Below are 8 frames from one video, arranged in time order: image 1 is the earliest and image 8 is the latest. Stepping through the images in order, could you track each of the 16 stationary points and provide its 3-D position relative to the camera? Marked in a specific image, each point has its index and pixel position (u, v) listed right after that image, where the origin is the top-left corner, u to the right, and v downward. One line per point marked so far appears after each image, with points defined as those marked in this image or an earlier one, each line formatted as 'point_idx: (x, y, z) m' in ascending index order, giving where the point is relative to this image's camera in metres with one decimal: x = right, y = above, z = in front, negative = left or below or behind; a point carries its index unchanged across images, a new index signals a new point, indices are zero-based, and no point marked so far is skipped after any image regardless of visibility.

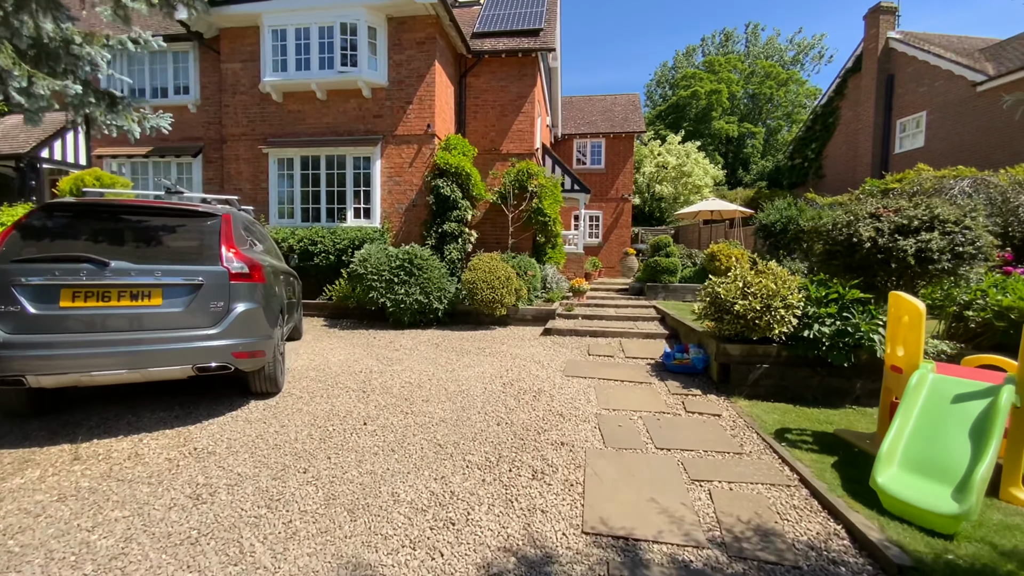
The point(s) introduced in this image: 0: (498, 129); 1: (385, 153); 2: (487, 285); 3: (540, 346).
0: (-0.4, +4.5, +12.8) m
1: (-3.1, +3.3, +11.3) m
2: (-0.5, +0.1, +9.2) m
3: (+0.5, -1.0, +7.7) m
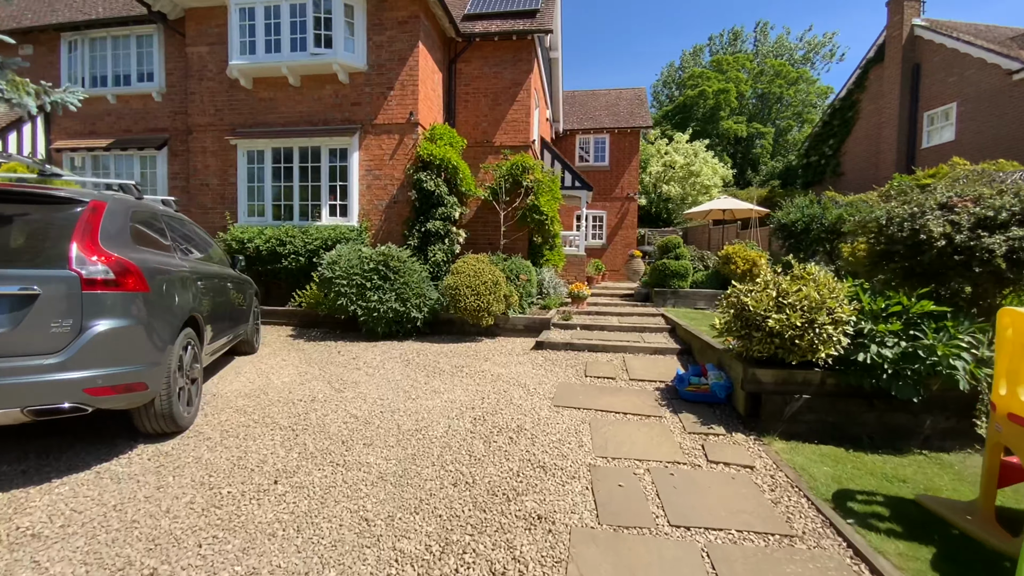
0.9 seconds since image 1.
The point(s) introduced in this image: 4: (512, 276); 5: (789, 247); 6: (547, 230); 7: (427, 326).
0: (-0.6, +4.4, +11.7) m
1: (-3.3, +3.2, +10.2) m
2: (-0.7, 0.0, +8.0) m
3: (+0.2, -1.1, +6.5) m
4: (0.0, +0.3, +9.3) m
5: (+7.3, +1.1, +11.9) m
6: (+0.9, +1.5, +11.5) m
7: (-1.6, -0.7, +8.6) m
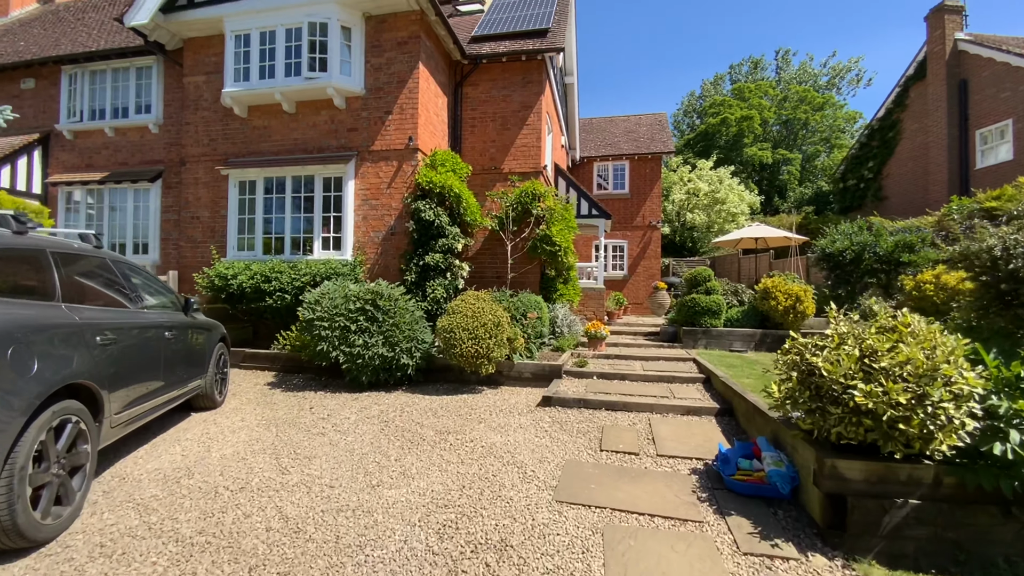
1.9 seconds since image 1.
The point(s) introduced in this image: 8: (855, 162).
0: (-0.3, +3.4, +10.9) m
1: (-3.2, +2.4, +9.5) m
2: (-0.7, -0.7, +6.9) m
3: (+0.2, -1.6, +5.3) m
4: (+0.1, -0.5, +8.2) m
5: (+7.5, +0.2, +10.5) m
6: (+1.1, +0.6, +10.4) m
7: (-1.5, -1.4, +7.5) m
8: (+14.9, +5.5, +19.8) m
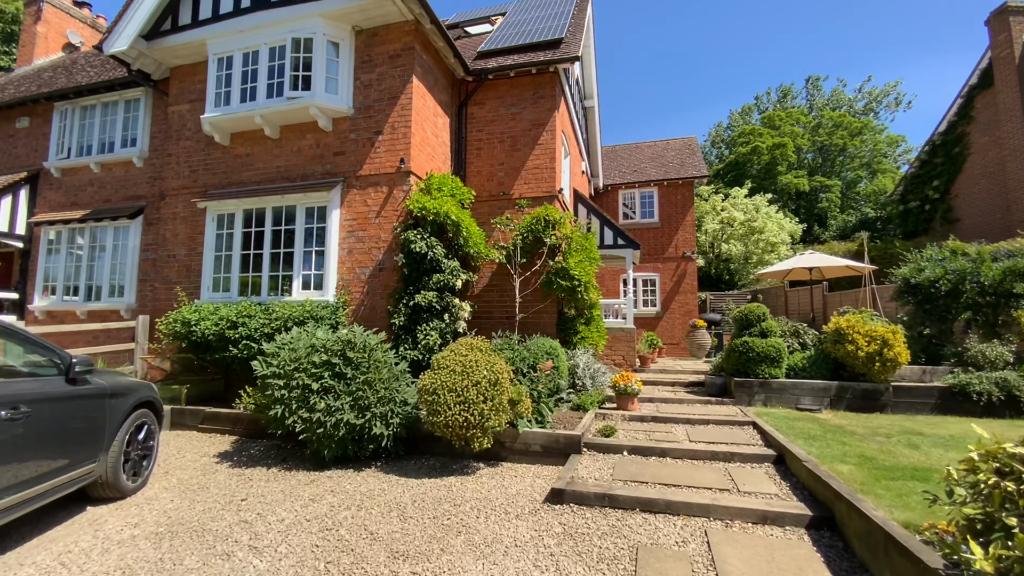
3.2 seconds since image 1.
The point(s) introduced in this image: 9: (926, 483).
0: (-0.1, +2.6, +9.6) m
1: (-3.0, +1.6, +8.3) m
2: (-0.6, -1.2, +5.4) m
3: (+0.1, -2.1, +3.6) m
4: (+0.2, -1.1, +6.6) m
5: (+7.7, -0.5, +8.5) m
6: (+1.3, -0.2, +8.8) m
7: (-1.5, -2.0, +5.9) m
8: (+15.7, +4.1, +17.7) m
9: (+3.7, -1.7, +4.0) m
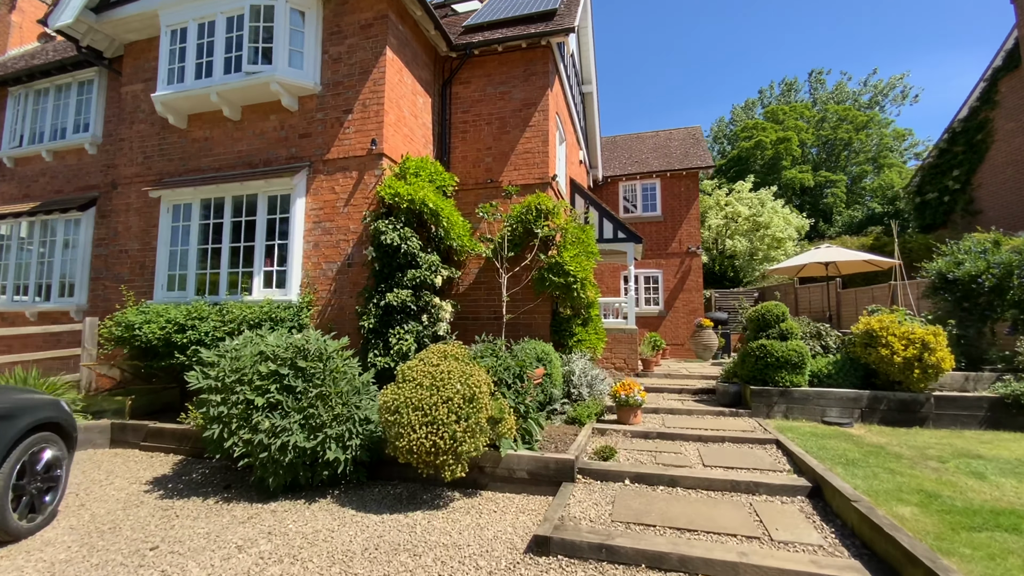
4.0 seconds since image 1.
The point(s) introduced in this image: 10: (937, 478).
0: (-0.3, +2.6, +8.7) m
1: (-3.2, +1.6, +7.4) m
2: (-0.8, -1.2, +4.4) m
3: (-0.1, -2.0, +2.7) m
4: (0.0, -1.1, +5.6) m
5: (+7.5, -0.4, +7.6) m
6: (+1.1, -0.2, +7.9) m
7: (-1.7, -2.0, +5.0) m
8: (+15.5, +4.3, +16.7) m
9: (+3.4, -1.7, +3.1) m
10: (+4.0, -1.8, +4.2) m
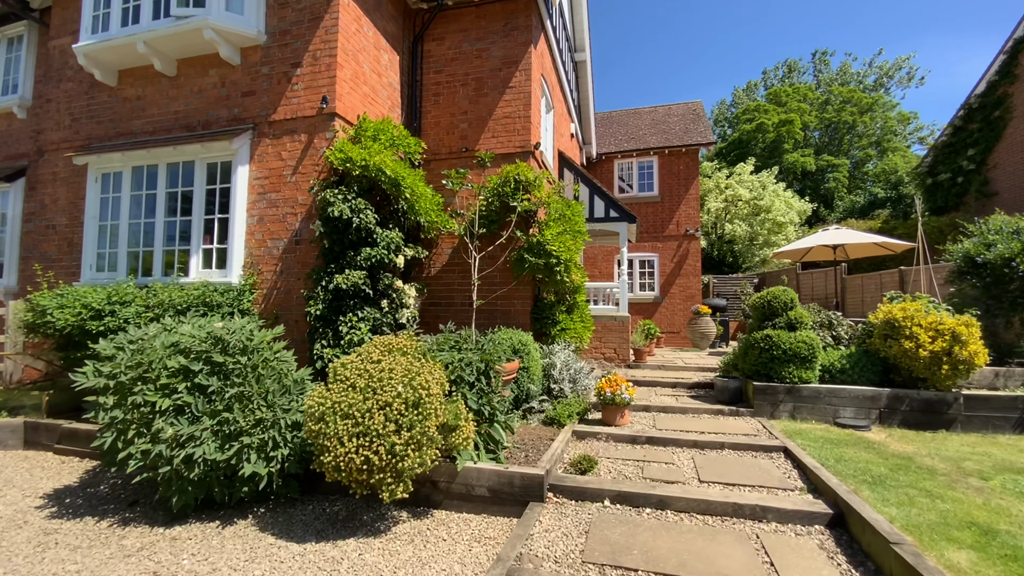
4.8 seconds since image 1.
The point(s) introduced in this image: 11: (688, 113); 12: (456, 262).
0: (-0.7, +2.9, +7.7) m
1: (-3.6, +1.9, +6.4) m
2: (-1.2, -1.0, +3.6) m
3: (-0.4, -1.9, +1.9) m
4: (-0.4, -0.9, +4.8) m
5: (+7.1, -0.2, +6.7) m
6: (+0.8, +0.1, +7.0) m
7: (-2.0, -1.8, +4.2) m
8: (+15.1, +4.7, +15.8) m
9: (+3.1, -1.6, +2.3) m
10: (+3.6, -1.6, +3.5) m
11: (+6.5, +6.5, +16.9) m
12: (-0.9, +0.4, +7.3) m
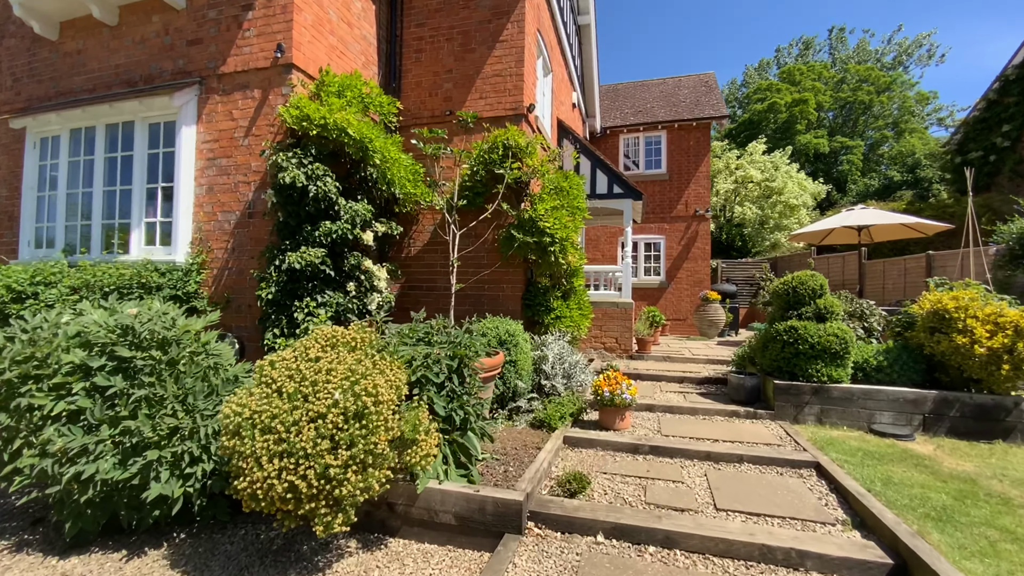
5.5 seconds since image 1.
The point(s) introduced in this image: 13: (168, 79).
0: (-0.8, +3.2, +6.8) m
1: (-3.7, +2.1, +5.6) m
2: (-1.4, -0.9, +2.8) m
3: (-0.7, -1.9, +1.2) m
4: (-0.6, -0.7, +4.0) m
5: (+7.0, 0.0, +5.9) m
6: (+0.6, +0.3, +6.2) m
7: (-2.2, -1.7, +3.5) m
8: (+15.0, +5.2, +14.6) m
9: (+2.9, -1.5, +1.5) m
10: (+3.4, -1.5, +2.7) m
11: (+6.5, +7.0, +15.7) m
12: (-1.1, +0.7, +6.5) m
13: (-4.3, +2.6, +5.7) m
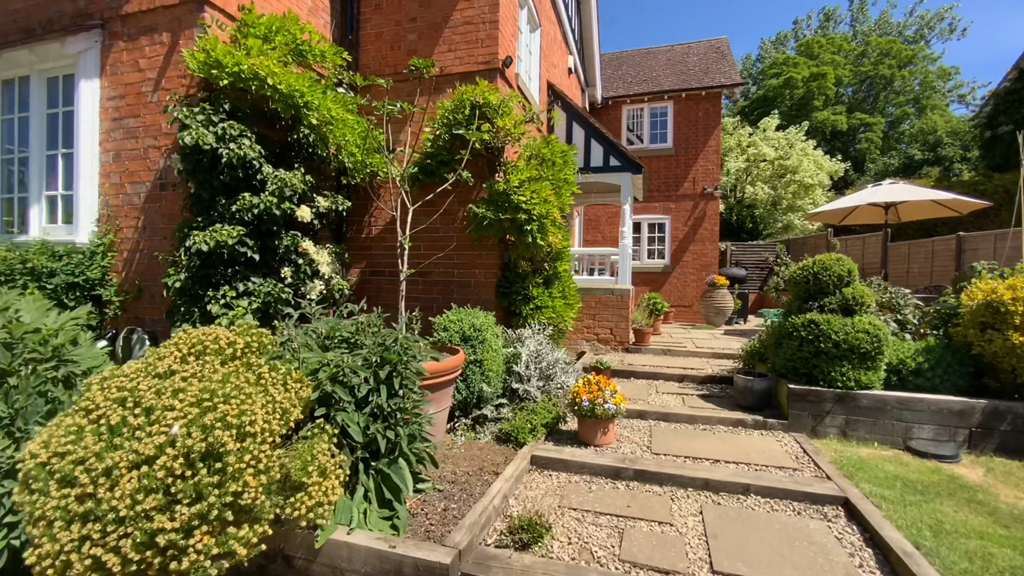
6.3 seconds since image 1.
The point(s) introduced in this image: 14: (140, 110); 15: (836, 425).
0: (-1.2, +3.4, +5.8) m
1: (-4.1, +2.3, +4.7) m
2: (-1.8, -0.8, +2.0) m
3: (-1.1, -1.9, +0.4) m
4: (-0.9, -0.6, +3.2) m
5: (+6.6, +0.1, +4.9) m
6: (+0.3, +0.5, +5.3) m
7: (-2.6, -1.6, +2.7) m
8: (+14.8, +5.6, +13.3) m
9: (+2.4, -1.5, +0.6) m
10: (+3.0, -1.5, +1.8) m
11: (+6.3, +7.5, +14.5) m
12: (-1.4, +0.8, +5.6) m
13: (-4.6, +2.8, +4.8) m
14: (-3.7, +1.8, +4.5) m
15: (+3.1, -1.3, +4.3) m
